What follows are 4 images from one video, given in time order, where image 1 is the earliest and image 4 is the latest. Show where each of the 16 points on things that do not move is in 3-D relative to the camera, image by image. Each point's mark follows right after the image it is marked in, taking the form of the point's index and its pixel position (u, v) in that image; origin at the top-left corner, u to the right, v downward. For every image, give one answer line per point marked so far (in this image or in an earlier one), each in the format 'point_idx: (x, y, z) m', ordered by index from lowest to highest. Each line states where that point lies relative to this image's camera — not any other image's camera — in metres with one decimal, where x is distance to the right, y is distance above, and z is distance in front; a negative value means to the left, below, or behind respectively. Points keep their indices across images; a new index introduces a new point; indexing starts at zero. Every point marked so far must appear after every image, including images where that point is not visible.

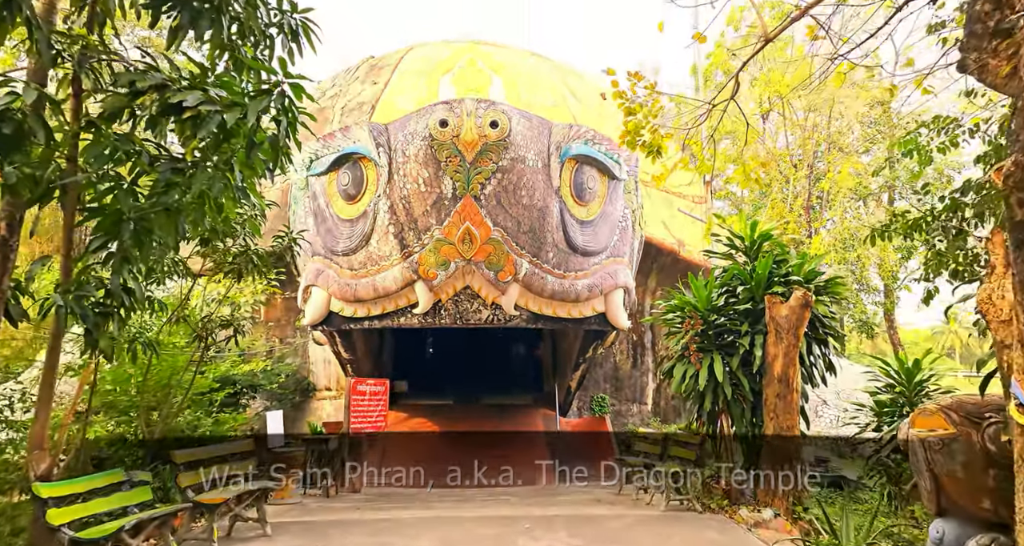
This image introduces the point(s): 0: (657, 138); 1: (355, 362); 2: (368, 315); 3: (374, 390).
0: (+1.0, +0.9, +3.9) m
1: (-2.5, -1.4, +9.5) m
2: (-1.7, -0.5, +7.2) m
3: (-1.7, -1.4, +7.4) m
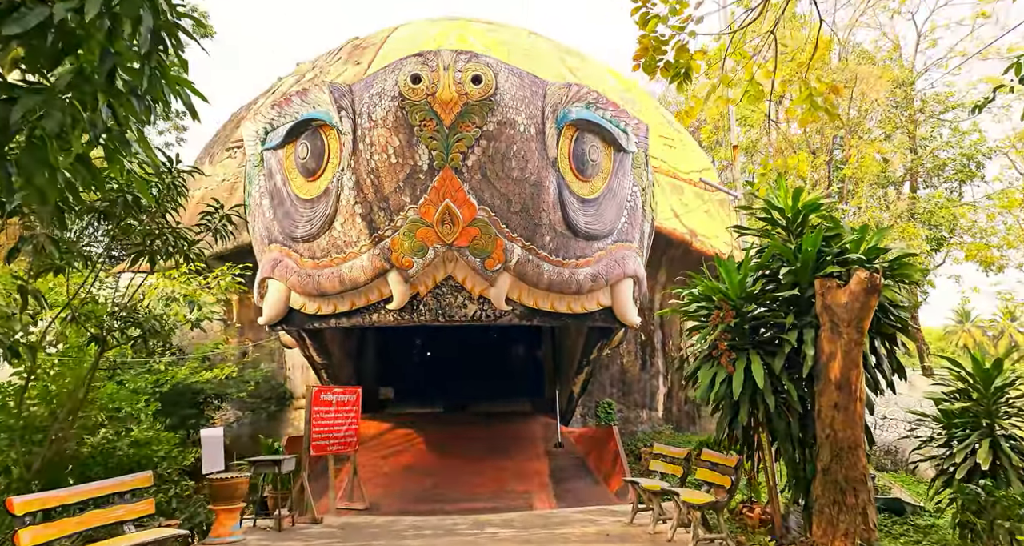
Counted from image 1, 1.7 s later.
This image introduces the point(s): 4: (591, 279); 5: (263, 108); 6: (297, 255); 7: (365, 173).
0: (+0.8, +1.0, +2.9) m
1: (-2.5, -1.3, +8.4) m
2: (-1.8, -0.4, +6.2) m
3: (-1.8, -1.3, +6.3) m
4: (+0.8, -0.1, +6.3) m
5: (-2.6, +1.7, +6.2) m
6: (-2.2, +0.2, +6.1) m
7: (-1.4, +1.0, +5.8) m
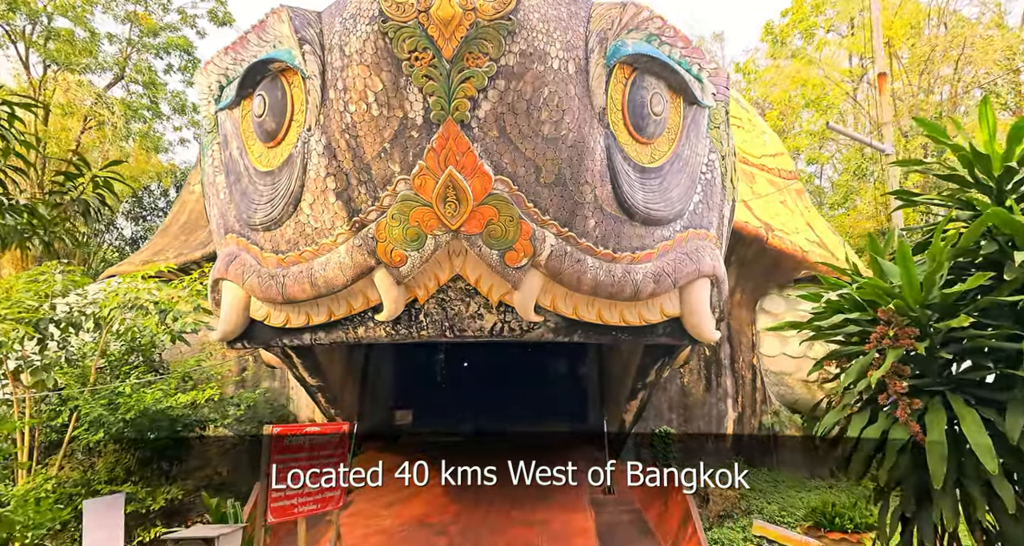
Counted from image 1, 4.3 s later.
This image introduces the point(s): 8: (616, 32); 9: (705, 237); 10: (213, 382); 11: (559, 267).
0: (+0.8, +1.1, +1.1) m
1: (-2.1, -1.3, +6.9) m
2: (-1.6, -0.4, +4.6) m
3: (-1.5, -1.3, +4.7) m
4: (+1.1, 0.0, +4.5) m
5: (-2.3, +1.7, +4.7) m
6: (-2.0, +0.2, +4.6) m
7: (-1.2, +1.0, +4.2) m
8: (+0.7, +1.7, +4.3) m
9: (+1.6, +0.3, +4.8) m
10: (-4.0, -1.4, +8.0) m
11: (+0.3, 0.0, +4.3) m
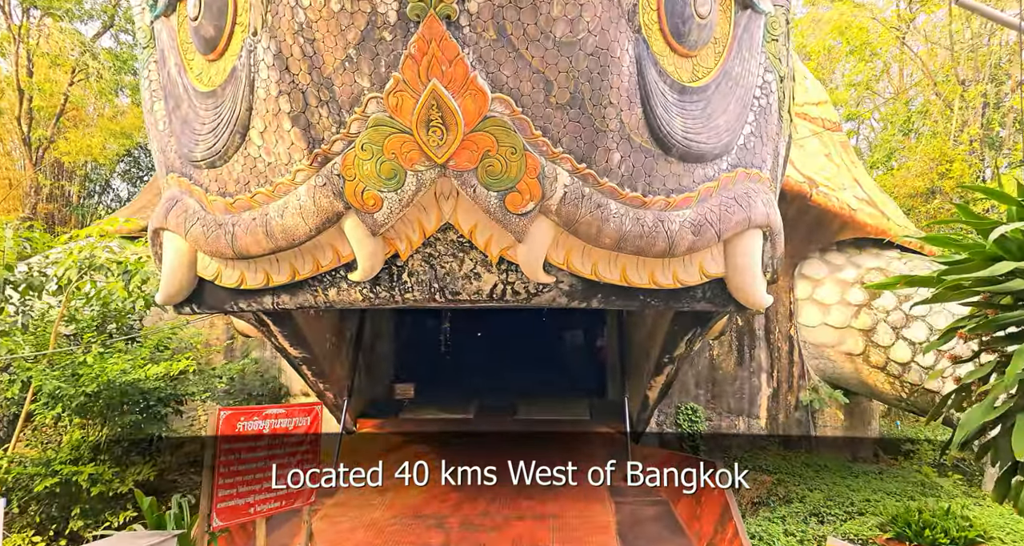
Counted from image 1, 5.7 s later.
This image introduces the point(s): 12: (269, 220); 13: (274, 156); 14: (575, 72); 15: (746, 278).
0: (+0.7, +1.2, +0.1) m
1: (-2.0, -0.9, +6.1) m
2: (-1.5, -0.1, +3.8) m
3: (-1.5, -1.0, +3.9) m
4: (+1.1, +0.3, +3.6) m
5: (-2.3, +2.0, +3.8) m
6: (-1.9, +0.5, +3.7) m
7: (-1.2, +1.3, +3.3) m
8: (+0.8, +2.0, +3.3) m
9: (+1.6, +0.6, +3.9) m
10: (-3.9, -0.9, +7.3) m
11: (+0.3, +0.3, +3.4) m
12: (-1.4, +0.3, +3.5) m
13: (-1.4, +0.7, +3.5) m
14: (+0.3, +1.1, +3.3) m
15: (+1.5, 0.0, +3.8) m
